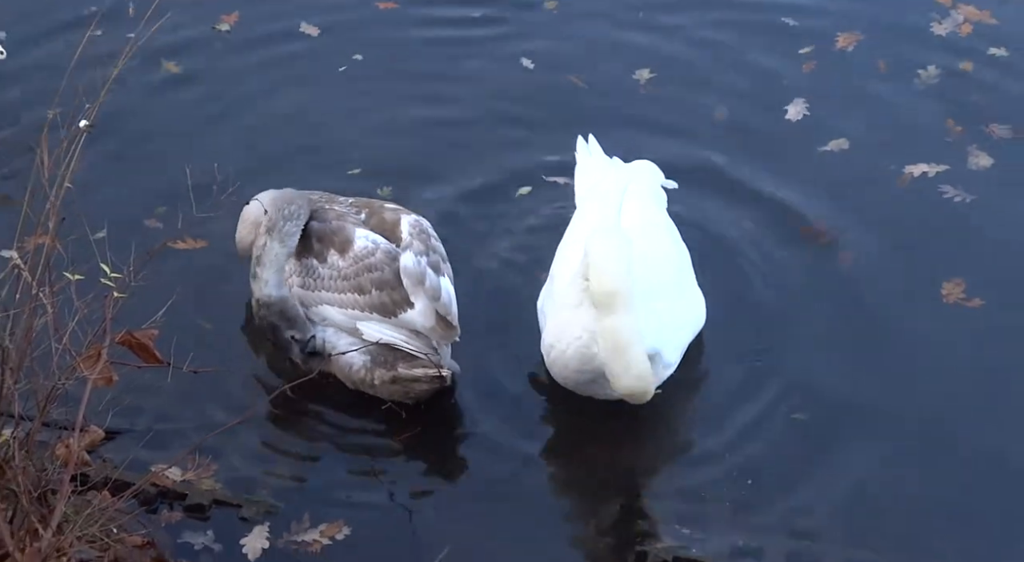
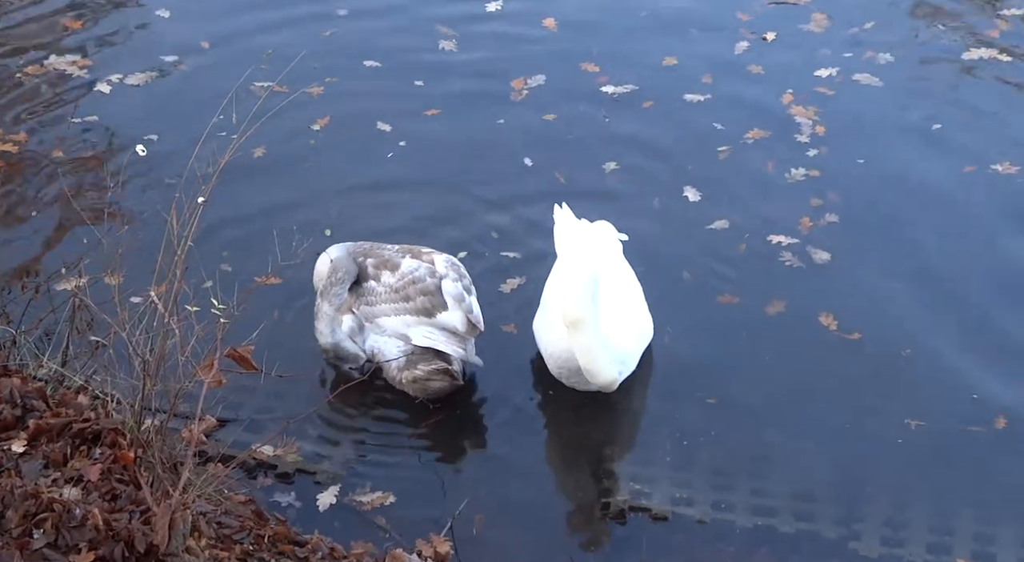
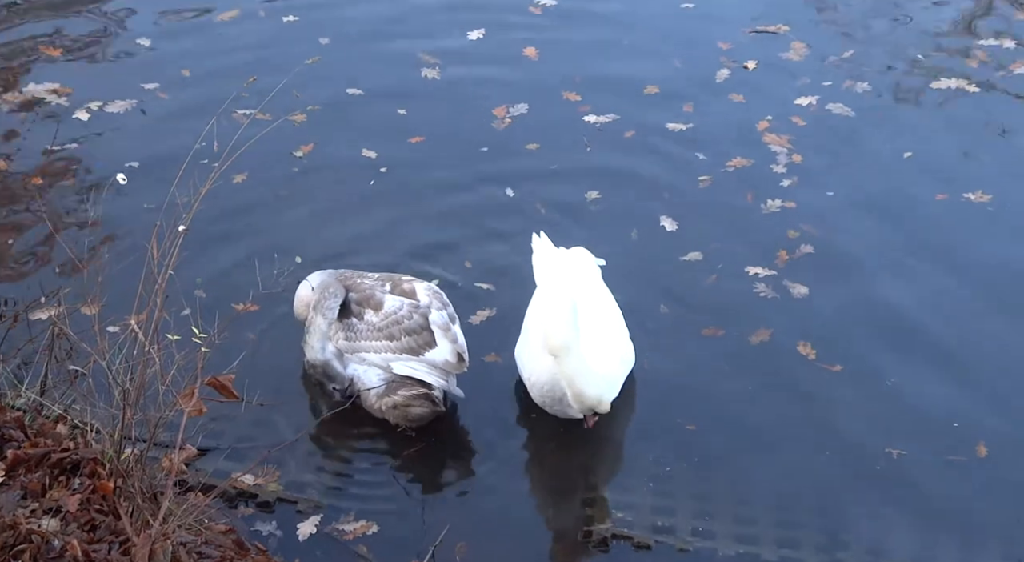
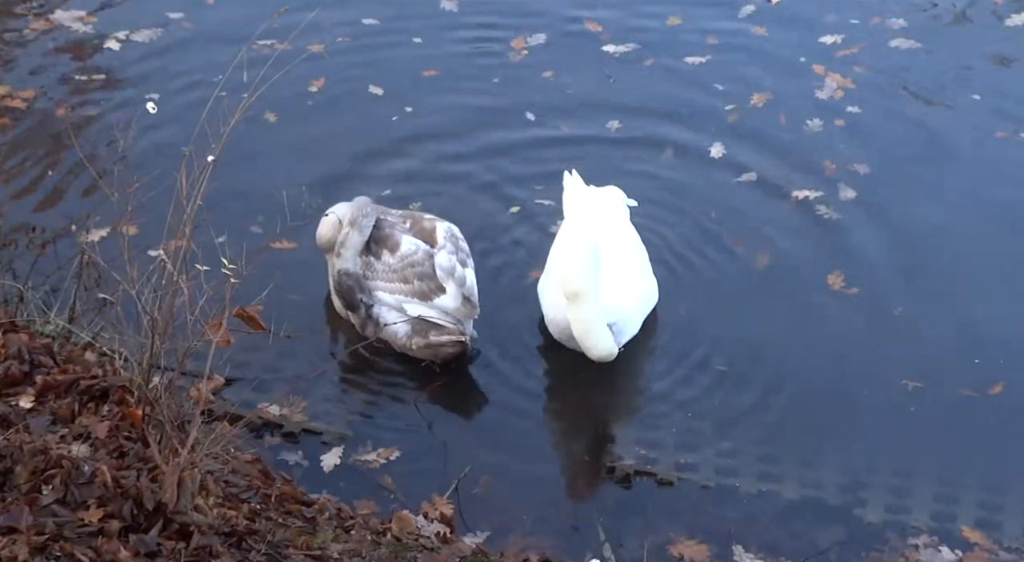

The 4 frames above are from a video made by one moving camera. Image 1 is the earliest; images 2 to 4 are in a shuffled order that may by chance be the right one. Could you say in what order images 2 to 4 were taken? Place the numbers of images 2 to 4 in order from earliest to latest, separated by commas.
4, 2, 3
